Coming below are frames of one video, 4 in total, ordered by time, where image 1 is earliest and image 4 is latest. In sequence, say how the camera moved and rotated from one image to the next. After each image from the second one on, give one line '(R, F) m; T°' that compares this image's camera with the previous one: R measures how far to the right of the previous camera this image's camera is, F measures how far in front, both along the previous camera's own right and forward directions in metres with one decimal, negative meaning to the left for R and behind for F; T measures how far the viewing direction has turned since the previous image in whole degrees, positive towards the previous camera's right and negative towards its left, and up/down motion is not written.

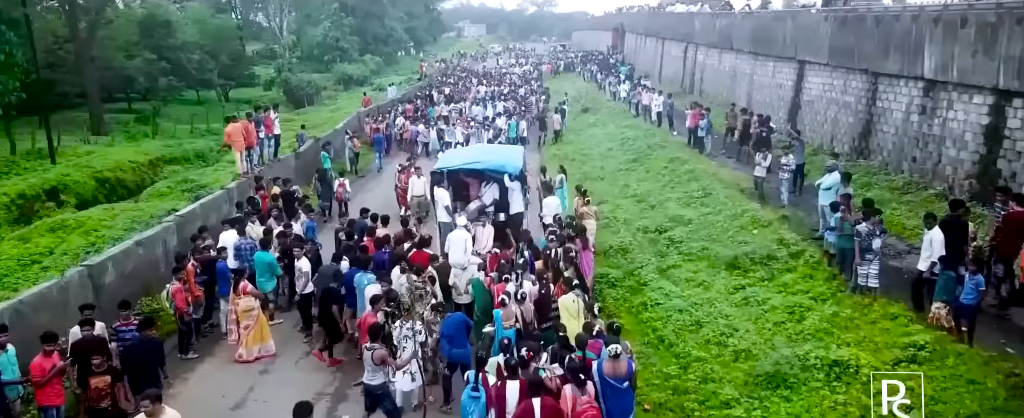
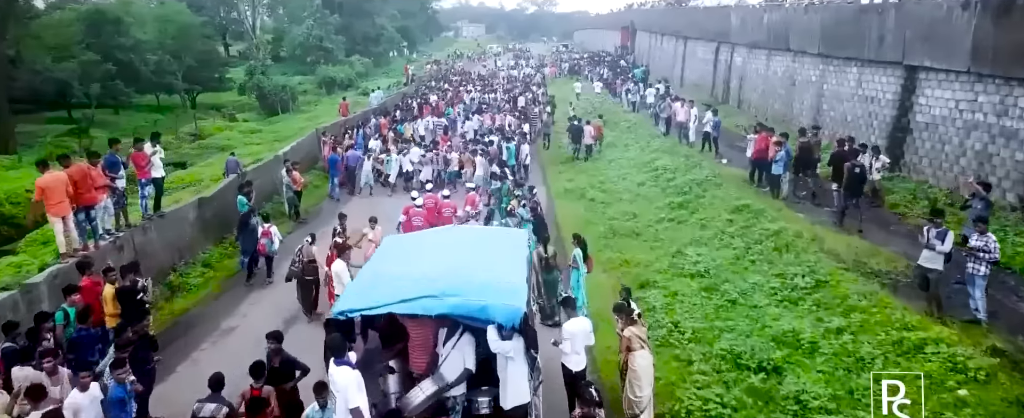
(0.0, +5.8) m; 0°
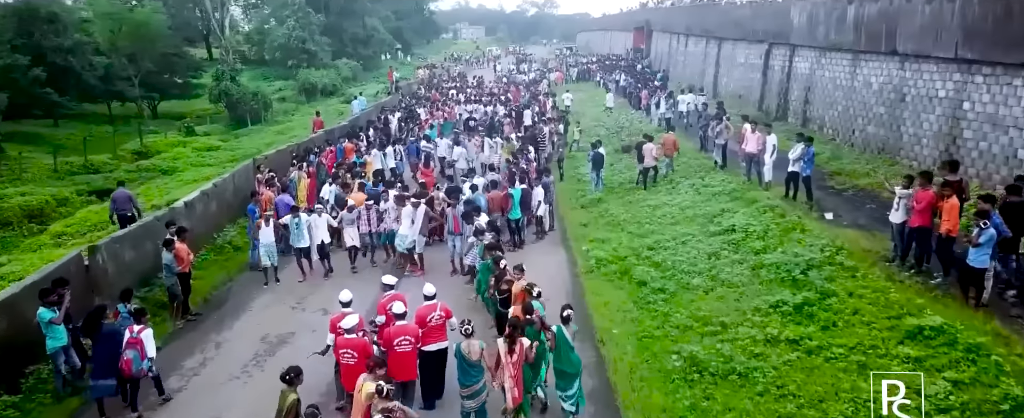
(-0.1, +5.9) m; 0°
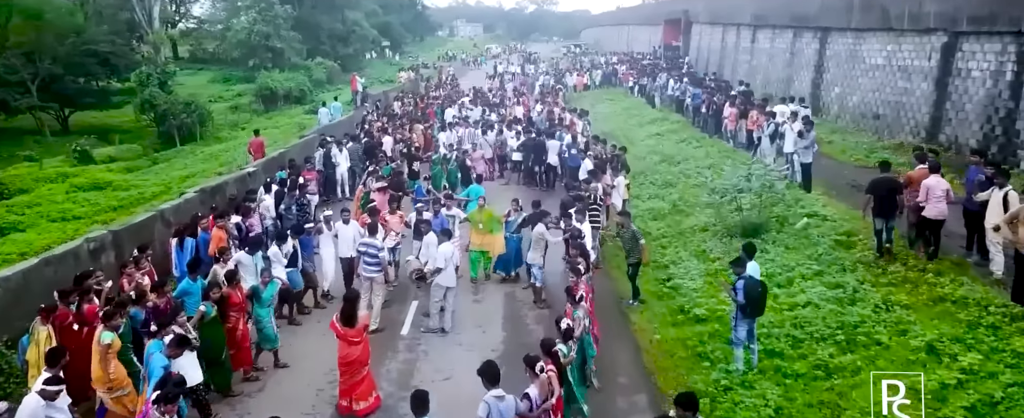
(-0.4, +10.2) m; 0°
